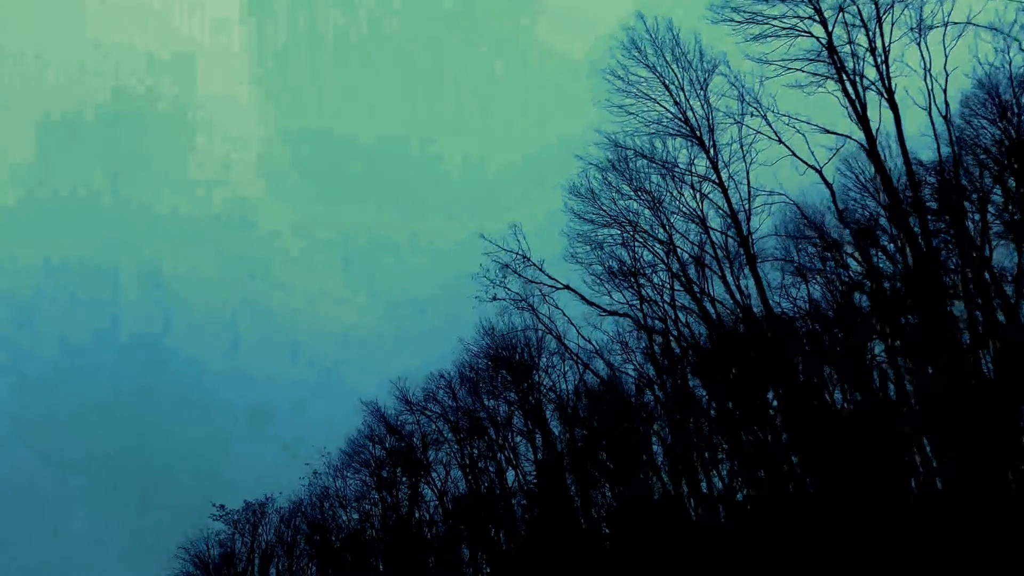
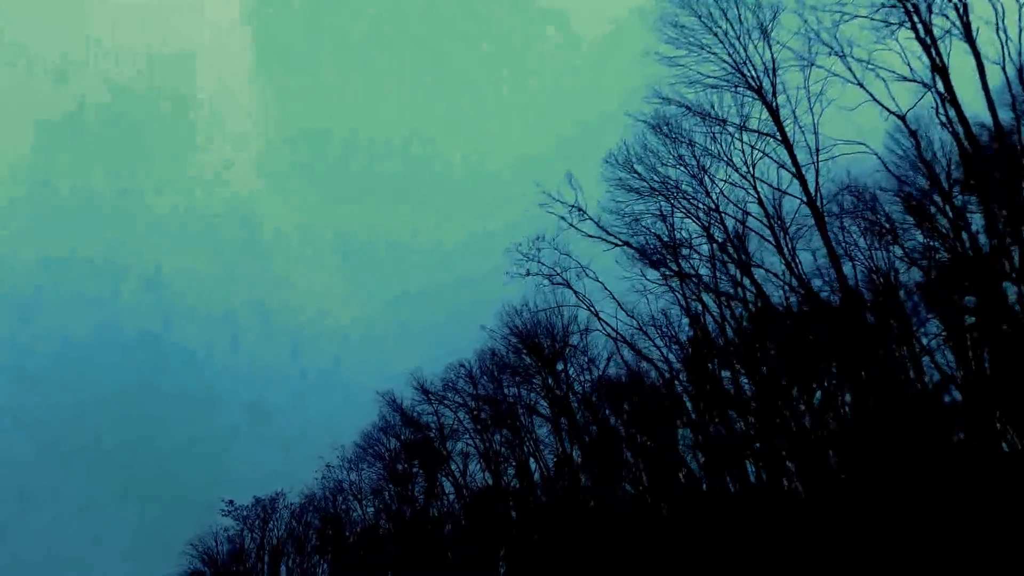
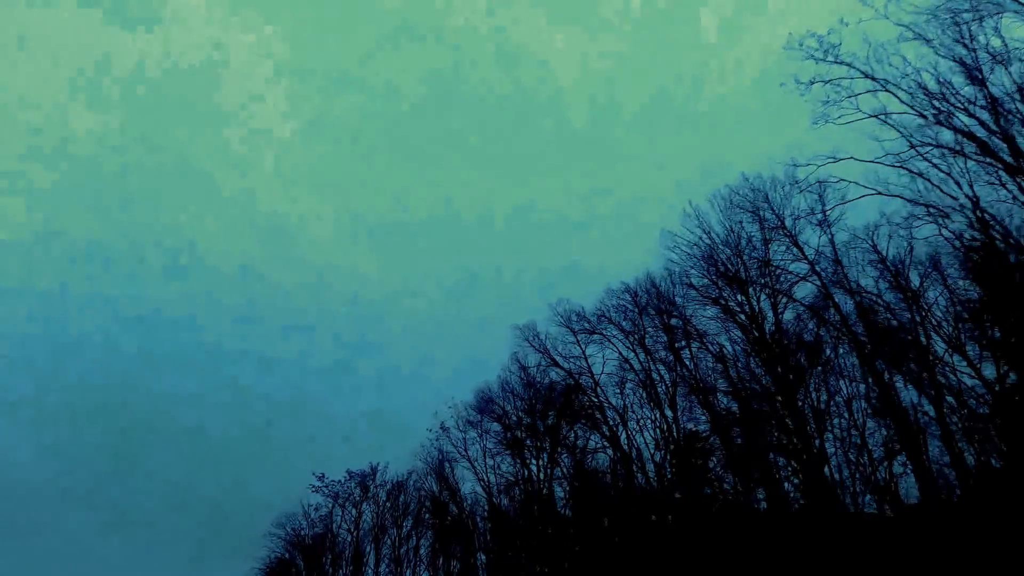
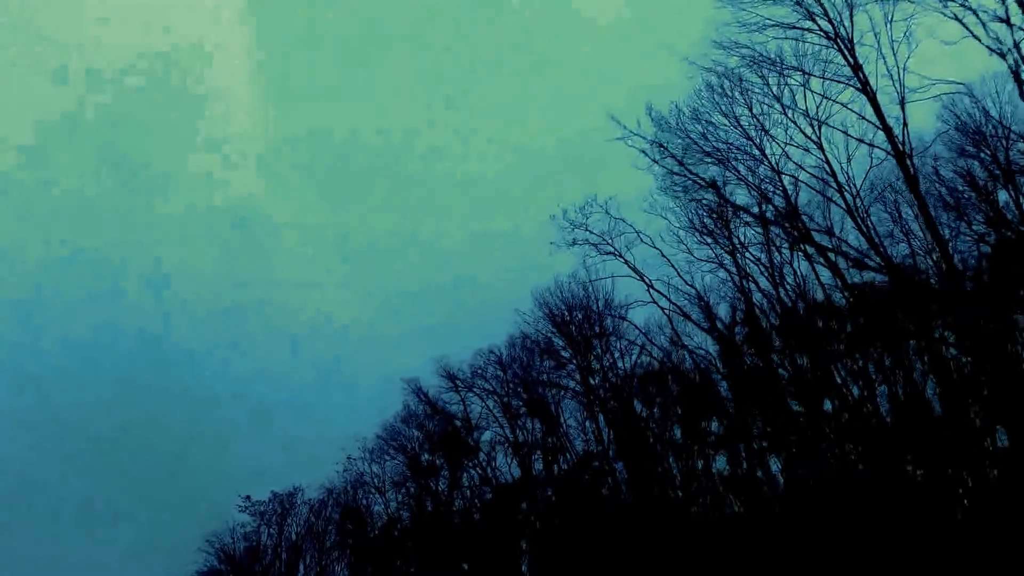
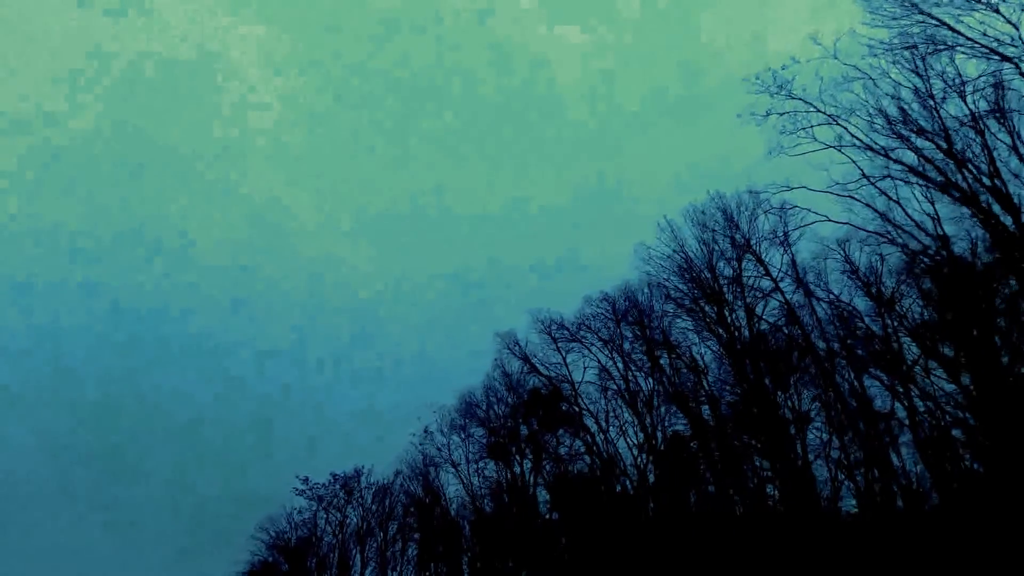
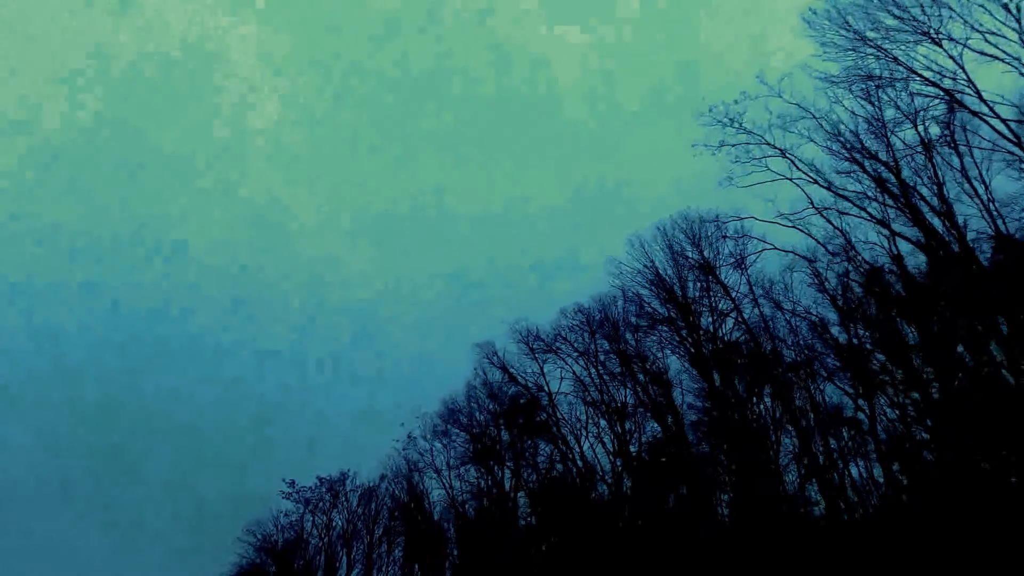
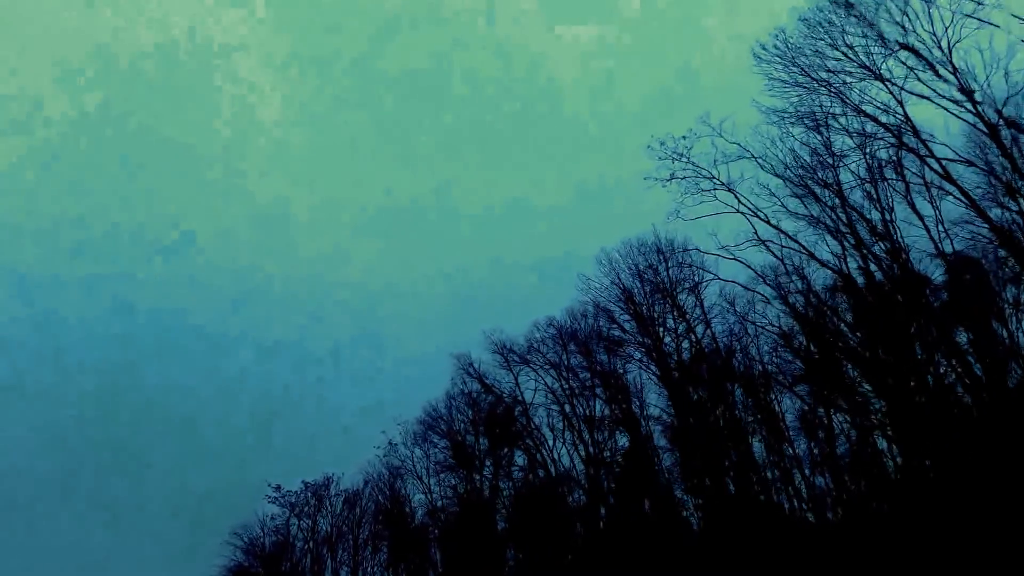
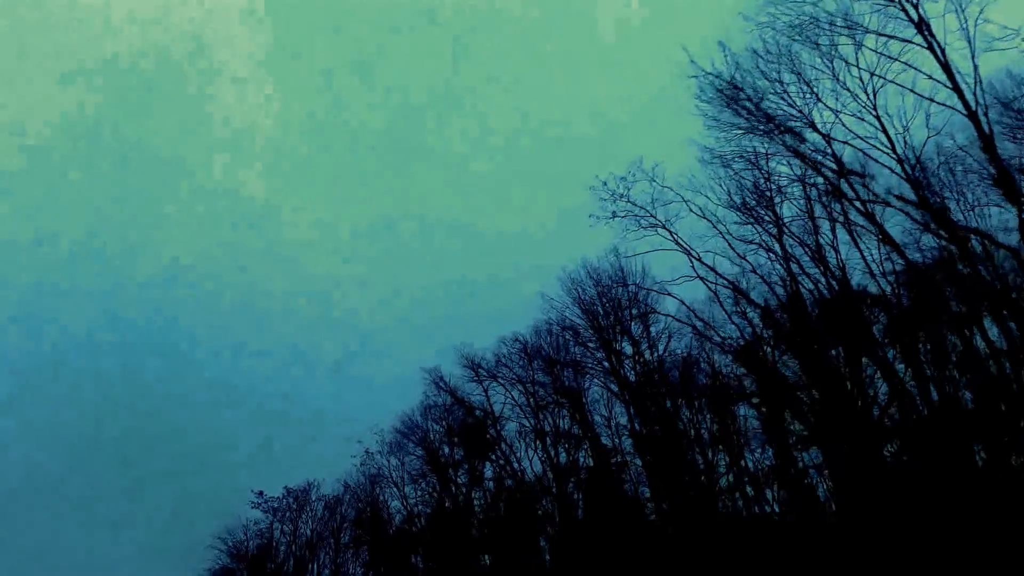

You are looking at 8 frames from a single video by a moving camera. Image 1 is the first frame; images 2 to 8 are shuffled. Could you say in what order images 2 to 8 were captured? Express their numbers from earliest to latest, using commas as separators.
2, 4, 8, 7, 6, 5, 3
